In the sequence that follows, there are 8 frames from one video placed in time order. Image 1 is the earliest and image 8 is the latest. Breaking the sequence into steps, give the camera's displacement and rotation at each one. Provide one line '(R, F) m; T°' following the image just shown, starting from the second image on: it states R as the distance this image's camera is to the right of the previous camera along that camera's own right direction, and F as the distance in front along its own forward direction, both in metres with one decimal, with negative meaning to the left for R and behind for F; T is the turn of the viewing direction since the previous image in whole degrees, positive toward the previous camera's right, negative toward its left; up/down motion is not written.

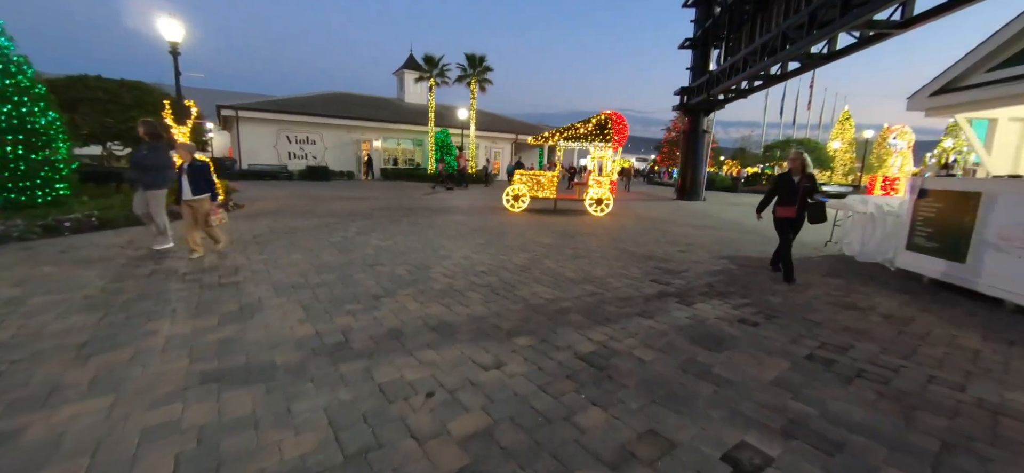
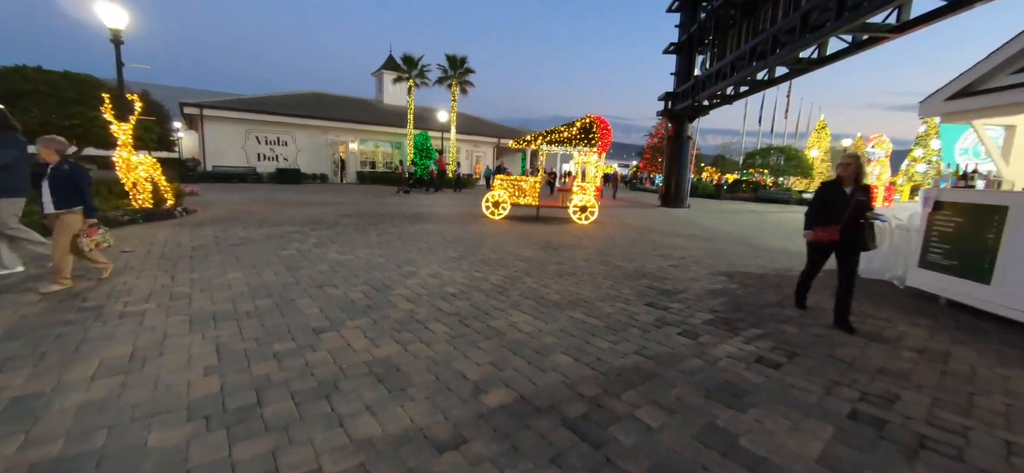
(+0.1, +0.8) m; +2°
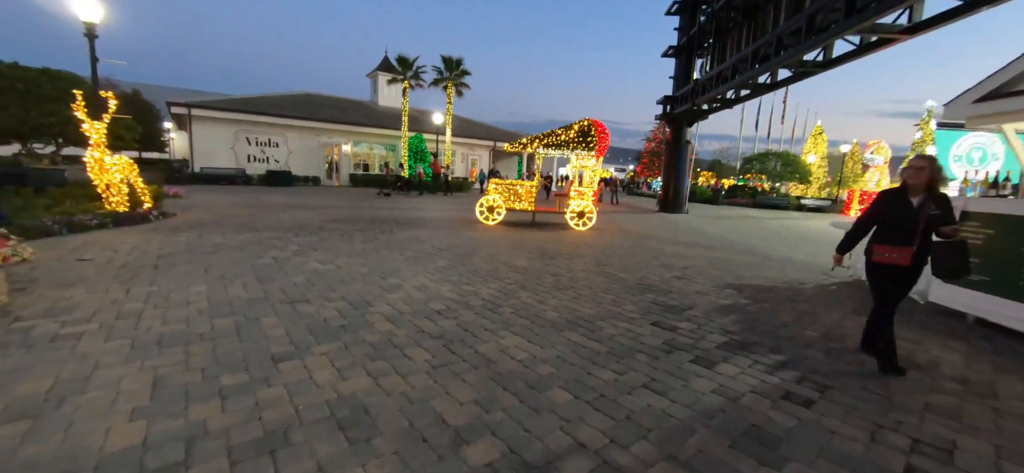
(0.0, +0.5) m; +1°
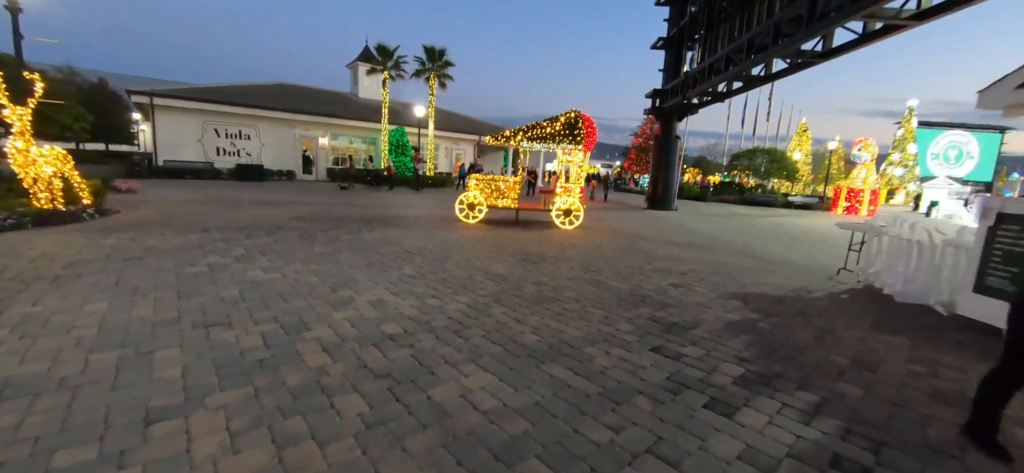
(+0.1, +0.8) m; +2°
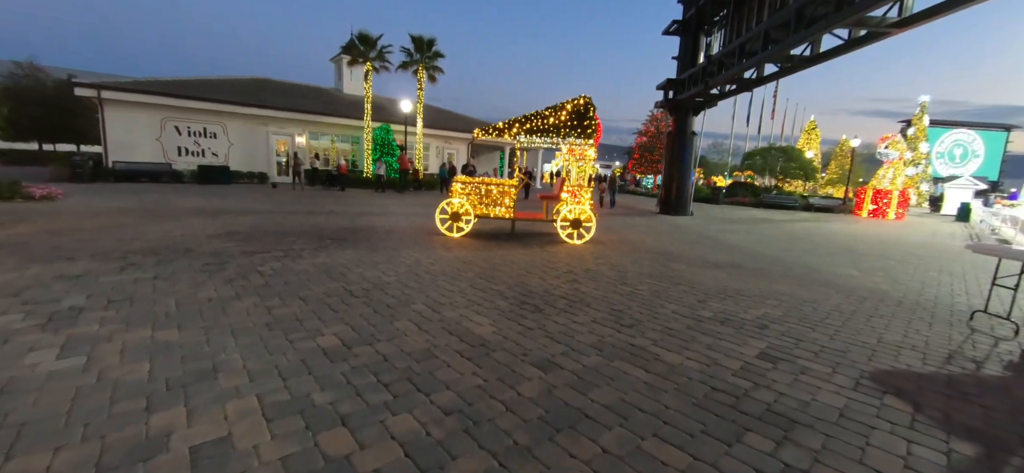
(+0.1, +2.3) m; 0°
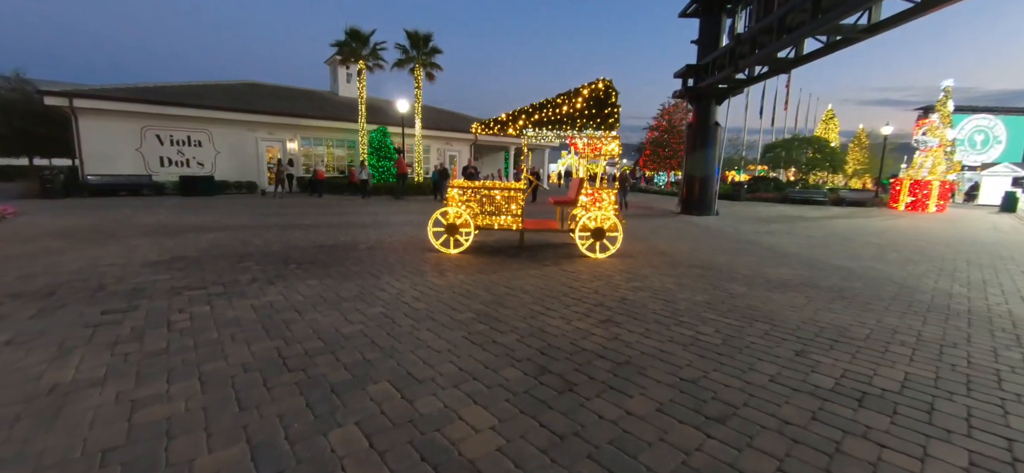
(0.0, +1.6) m; -1°
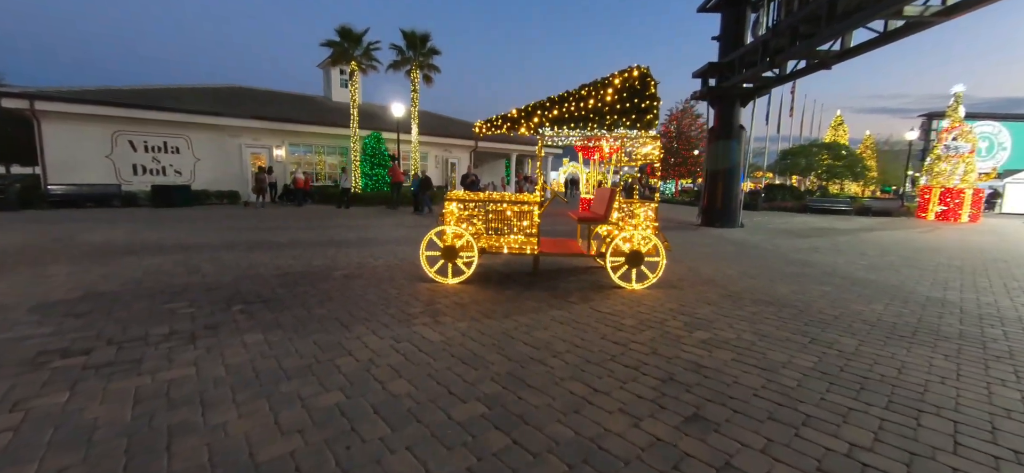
(-0.2, +1.5) m; 0°
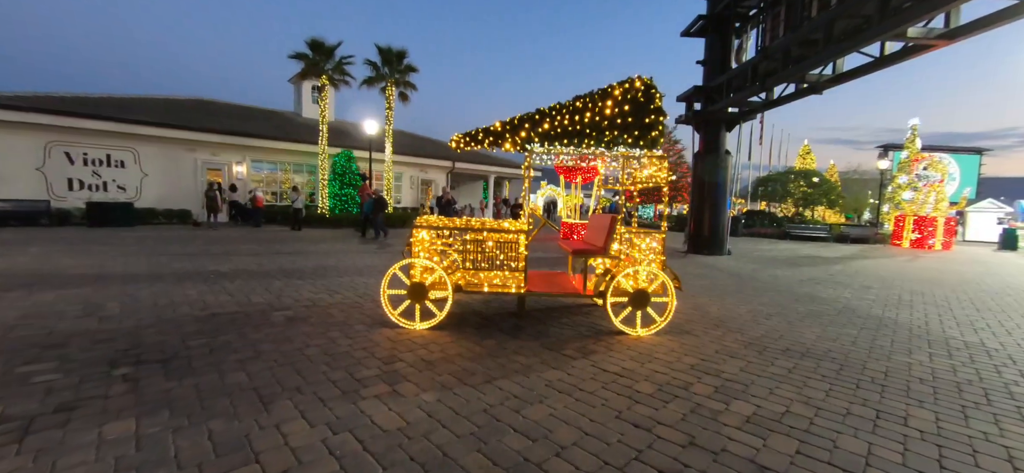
(-0.1, +1.0) m; +3°
